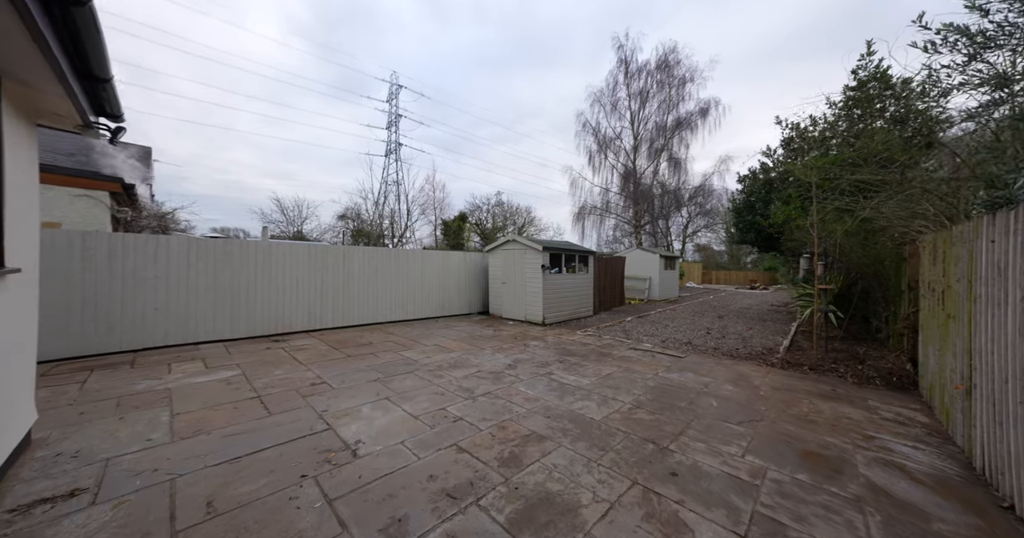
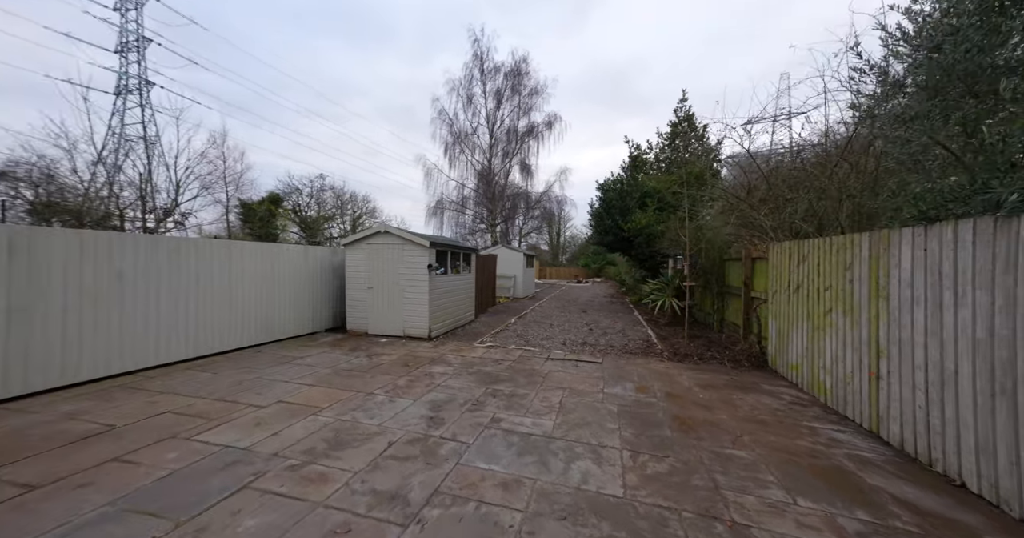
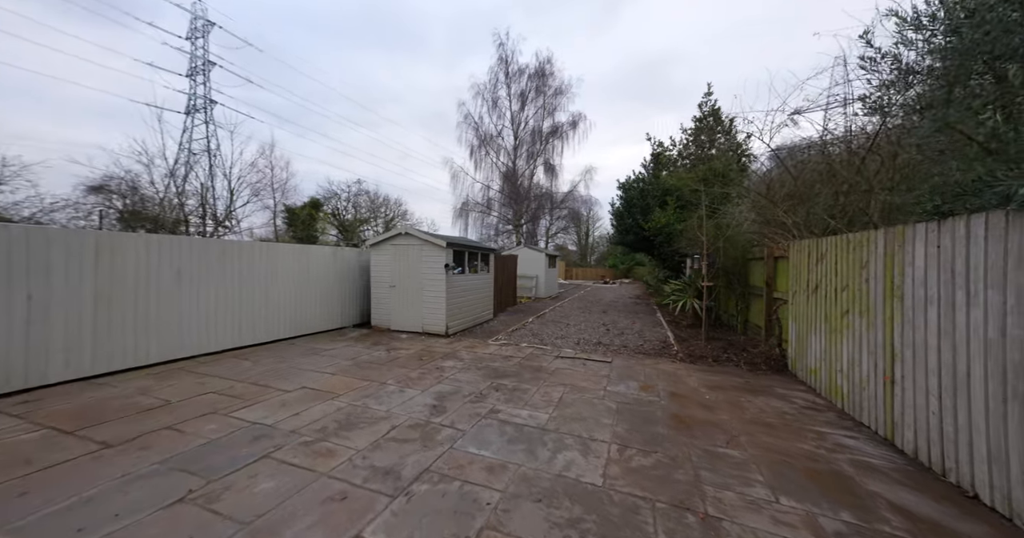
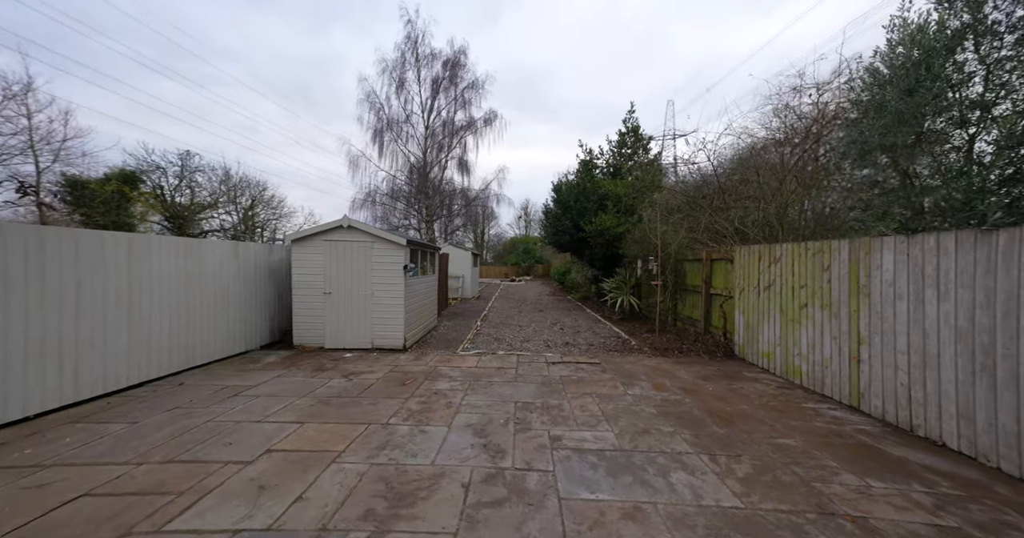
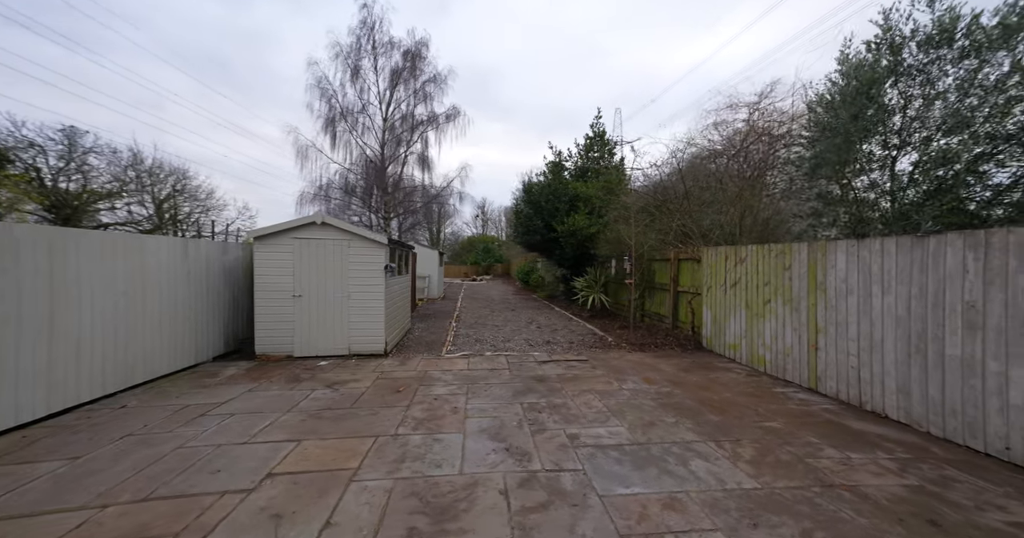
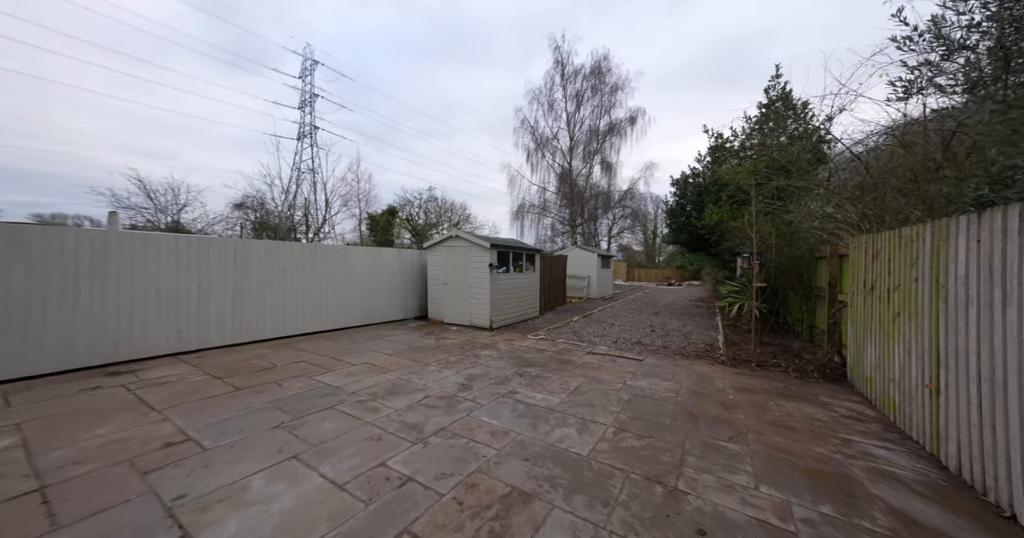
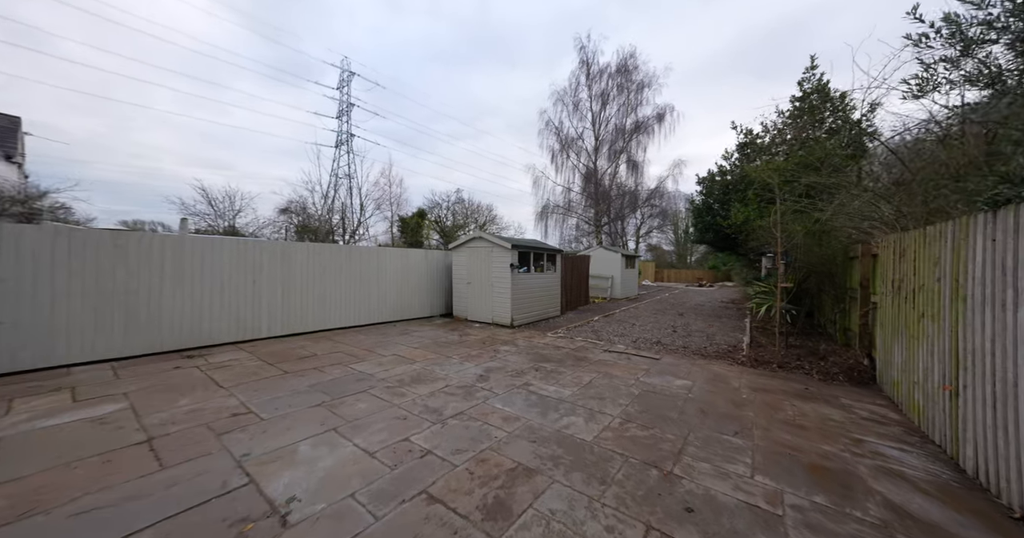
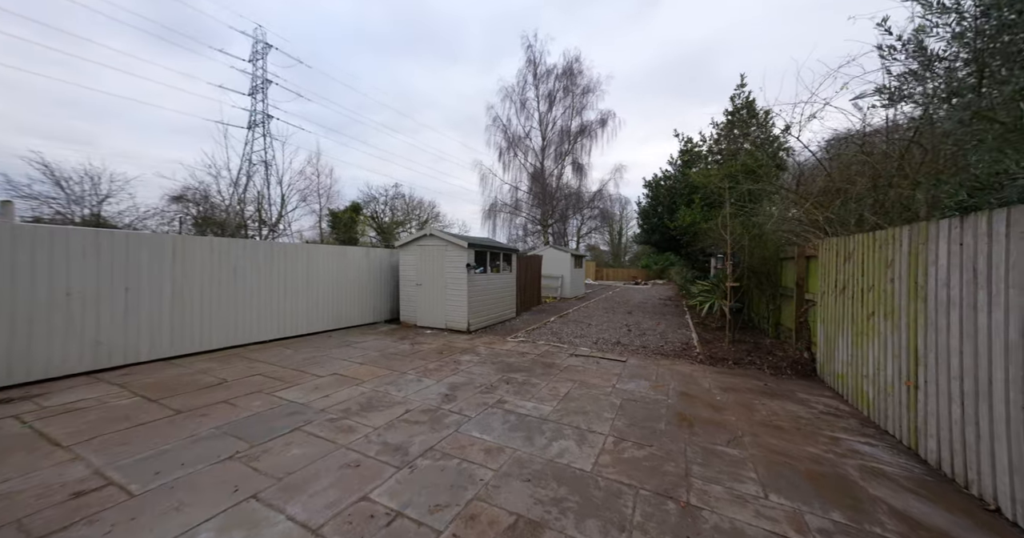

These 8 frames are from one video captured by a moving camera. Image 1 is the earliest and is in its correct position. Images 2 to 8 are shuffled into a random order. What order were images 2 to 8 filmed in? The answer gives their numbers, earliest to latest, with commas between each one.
7, 6, 8, 3, 2, 4, 5
